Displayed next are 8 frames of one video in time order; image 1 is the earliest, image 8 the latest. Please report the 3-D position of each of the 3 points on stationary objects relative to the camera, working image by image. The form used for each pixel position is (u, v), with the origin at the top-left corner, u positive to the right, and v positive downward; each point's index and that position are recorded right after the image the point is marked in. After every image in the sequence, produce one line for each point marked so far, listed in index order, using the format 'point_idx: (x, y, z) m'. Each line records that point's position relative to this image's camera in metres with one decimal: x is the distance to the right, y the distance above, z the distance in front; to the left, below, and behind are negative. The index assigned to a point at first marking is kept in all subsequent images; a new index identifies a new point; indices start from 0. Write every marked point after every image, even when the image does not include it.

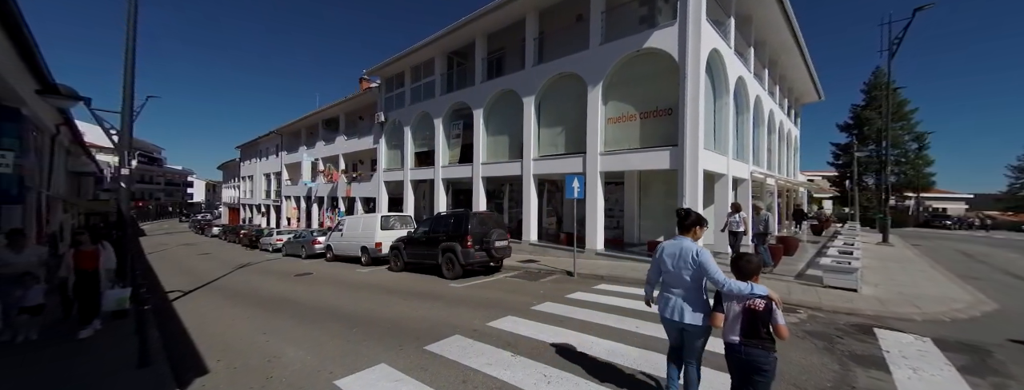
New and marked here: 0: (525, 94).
0: (+0.4, +4.3, +14.0) m
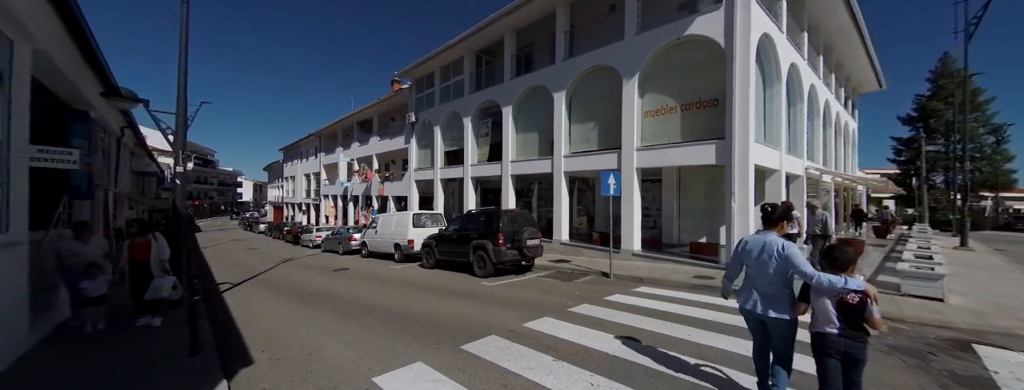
0: (+1.7, +4.4, +13.6) m
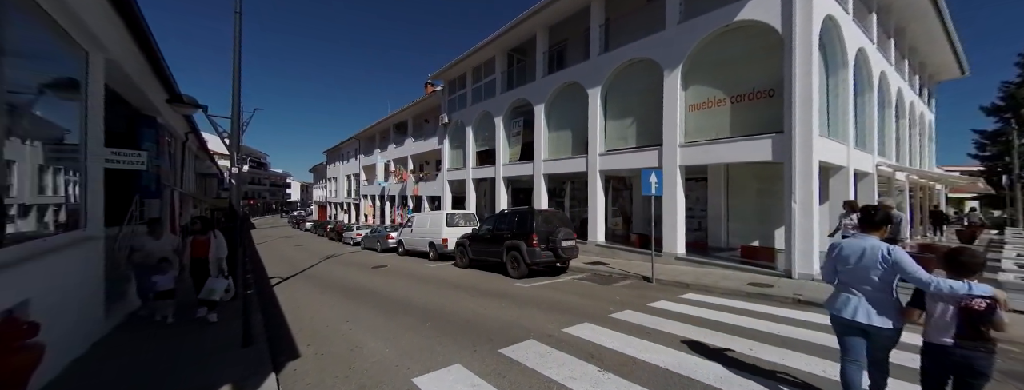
0: (+3.1, +4.4, +13.2) m
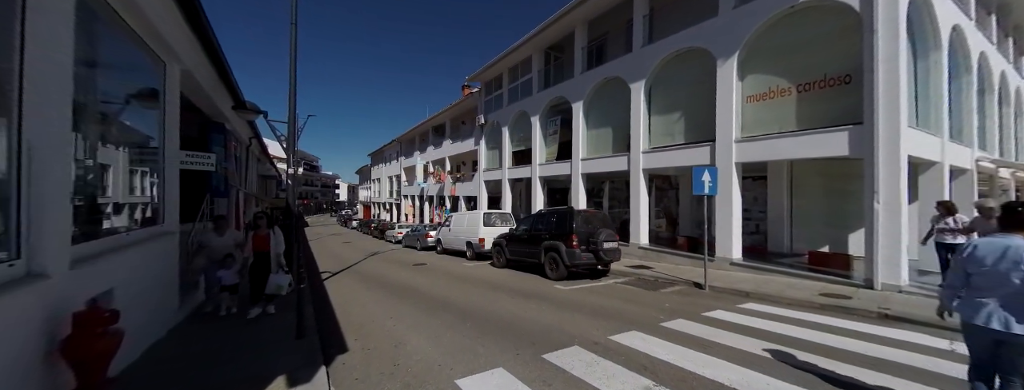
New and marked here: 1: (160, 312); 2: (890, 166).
0: (+4.6, +4.4, +12.5) m
1: (-5.1, -1.7, +4.7) m
2: (+8.5, +0.7, +7.4) m
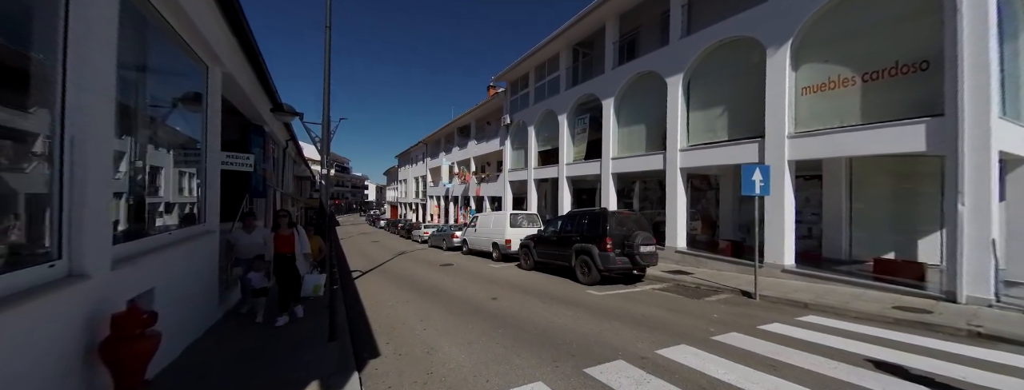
0: (+5.7, +4.4, +11.9) m
1: (-4.6, -1.7, +4.8) m
2: (+9.2, +0.6, +6.5) m
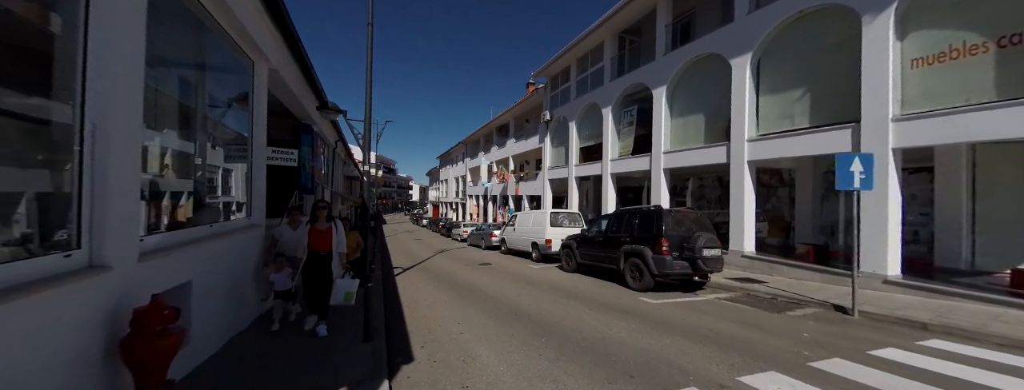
0: (+7.1, +4.5, +10.5) m
1: (-3.9, -1.6, +4.7) m
2: (+10.0, +0.7, +4.8) m
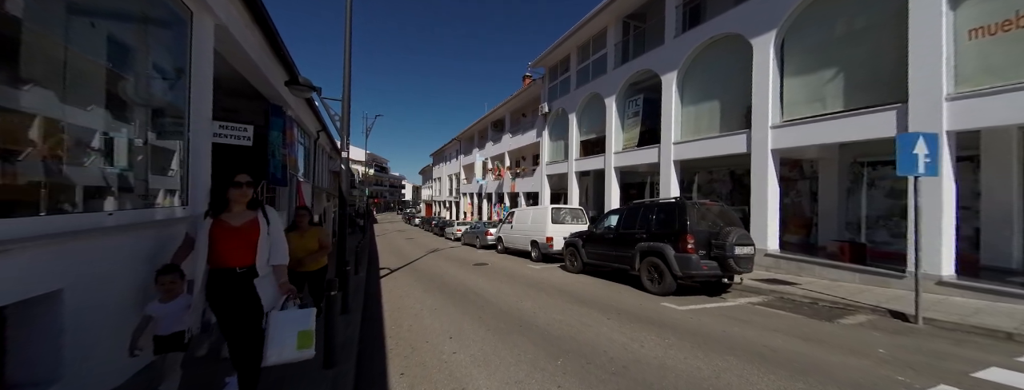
0: (+7.1, +4.7, +9.6) m
1: (-3.8, -1.4, +3.5) m
2: (+10.0, +0.9, +3.9) m
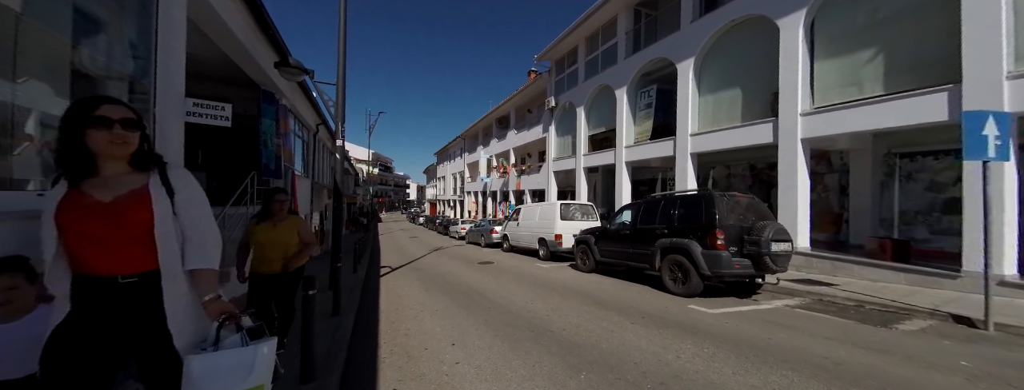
0: (+7.3, +4.9, +8.9) m
1: (-3.7, -1.2, +3.0) m
2: (+10.2, +1.1, +3.1) m
